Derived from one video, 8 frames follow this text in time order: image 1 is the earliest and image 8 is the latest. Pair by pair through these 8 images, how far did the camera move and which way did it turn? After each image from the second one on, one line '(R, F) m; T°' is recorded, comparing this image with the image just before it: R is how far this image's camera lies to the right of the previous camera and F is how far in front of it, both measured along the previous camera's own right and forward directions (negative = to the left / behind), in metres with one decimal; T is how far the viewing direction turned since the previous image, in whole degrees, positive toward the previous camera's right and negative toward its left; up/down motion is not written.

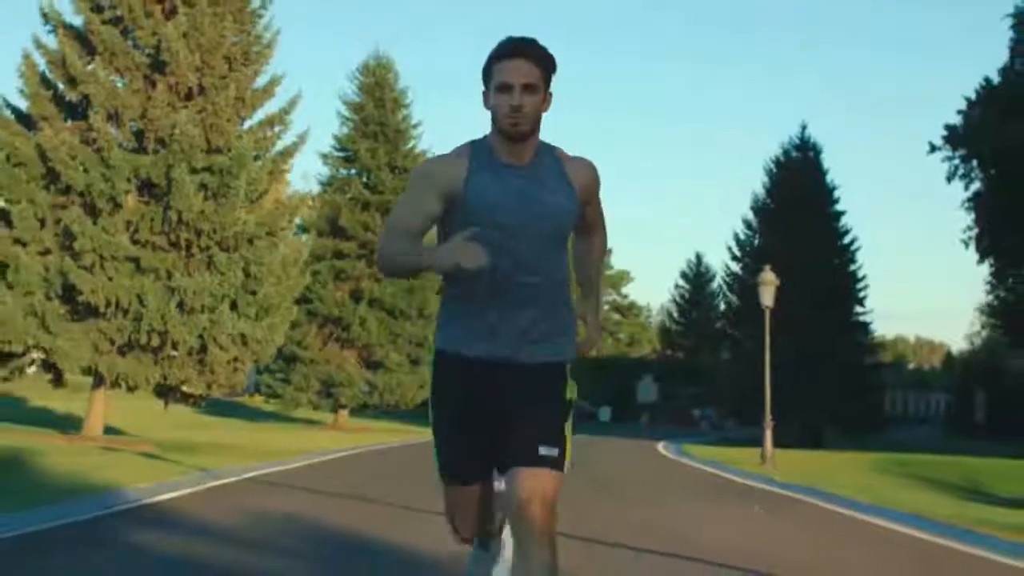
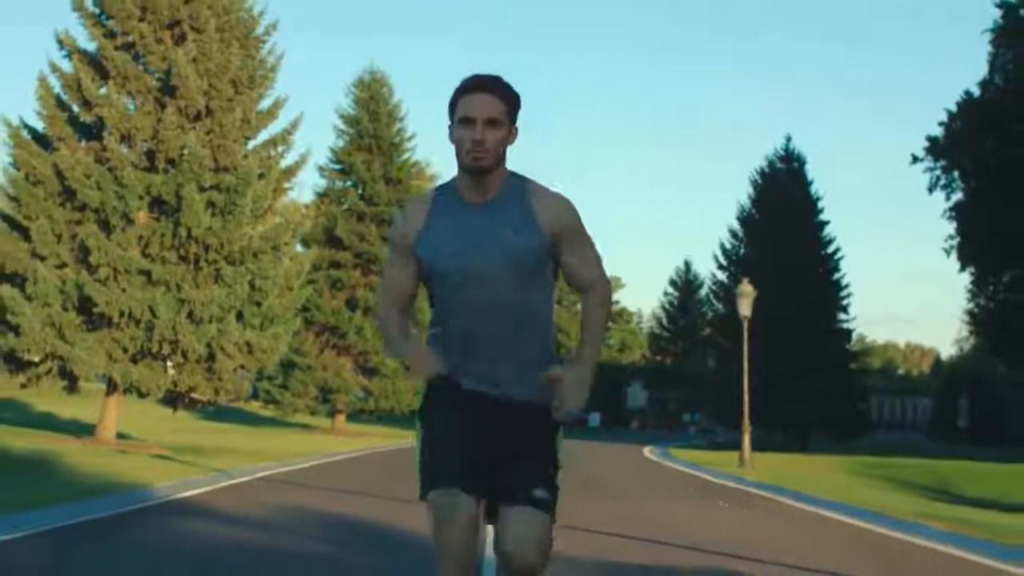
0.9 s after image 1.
(0.0, -1.6) m; 0°
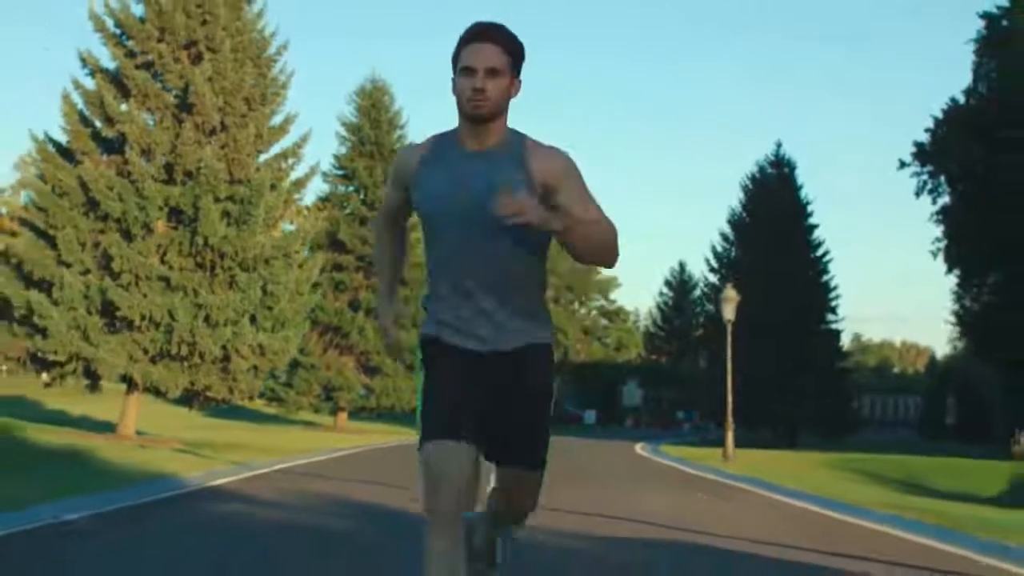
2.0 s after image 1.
(0.0, -1.9) m; 0°
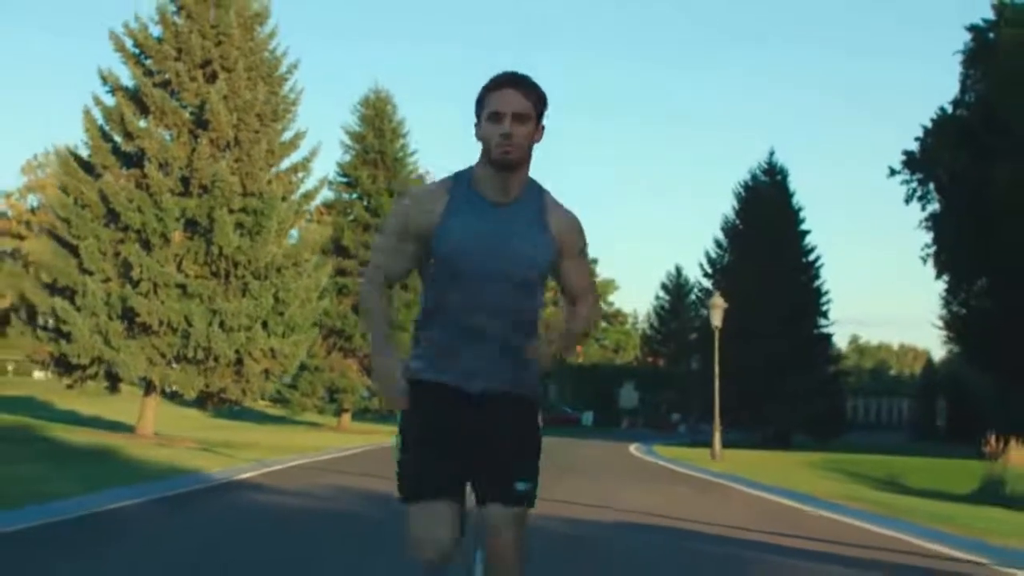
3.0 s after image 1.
(0.0, -1.7) m; 0°
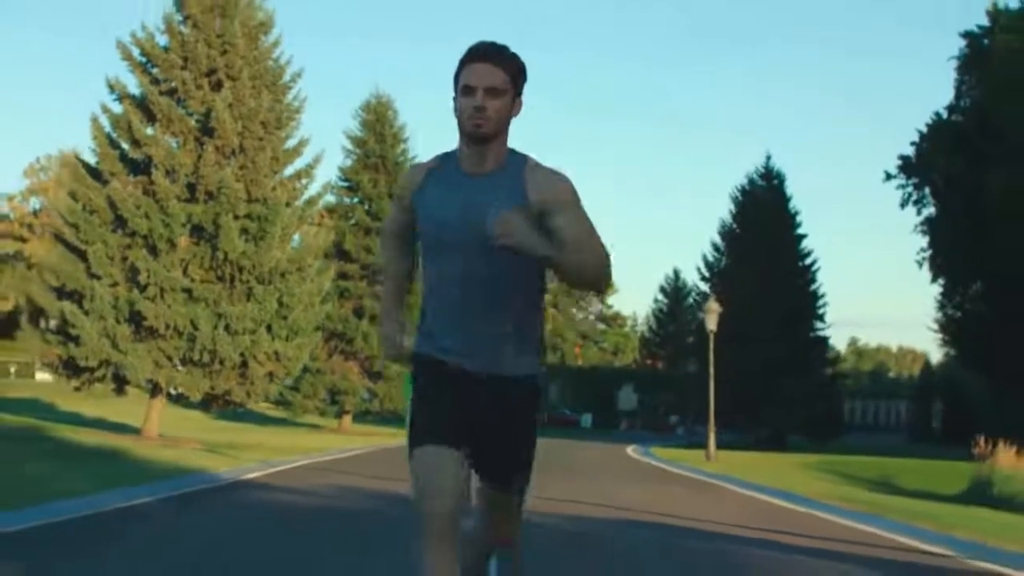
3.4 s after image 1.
(0.0, -0.7) m; 0°
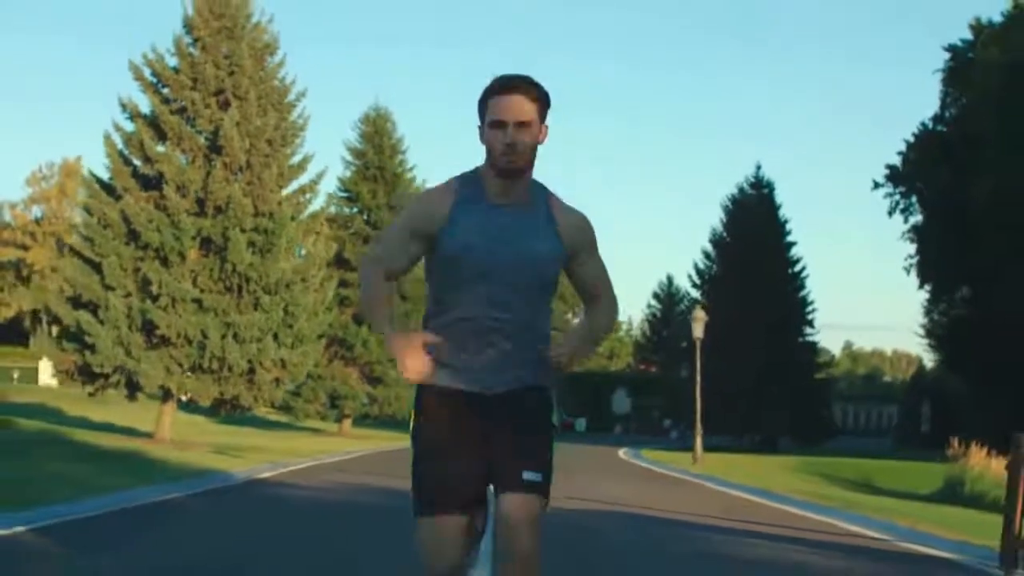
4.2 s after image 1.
(0.0, -1.6) m; 0°
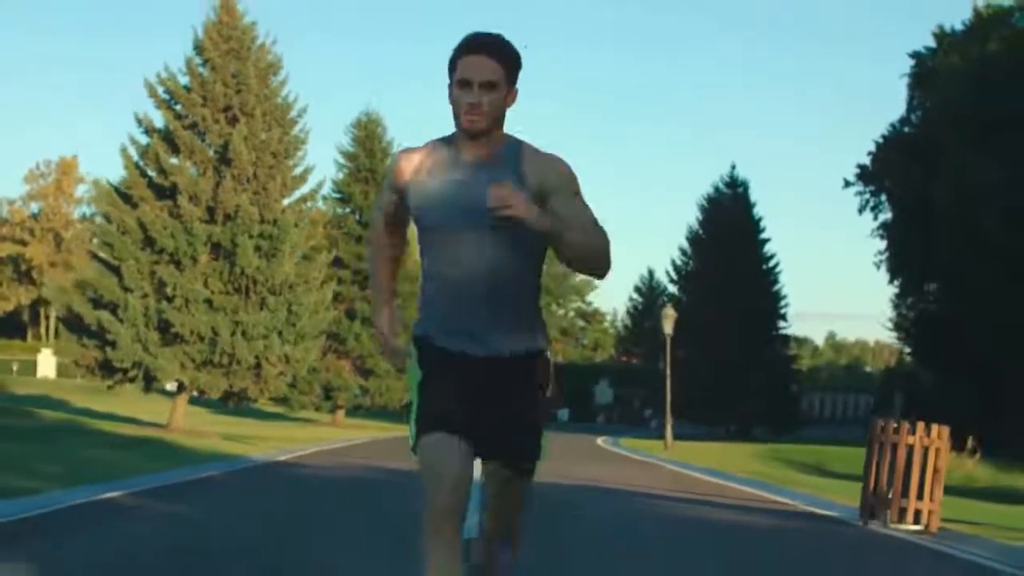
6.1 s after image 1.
(0.0, -3.2) m; +1°
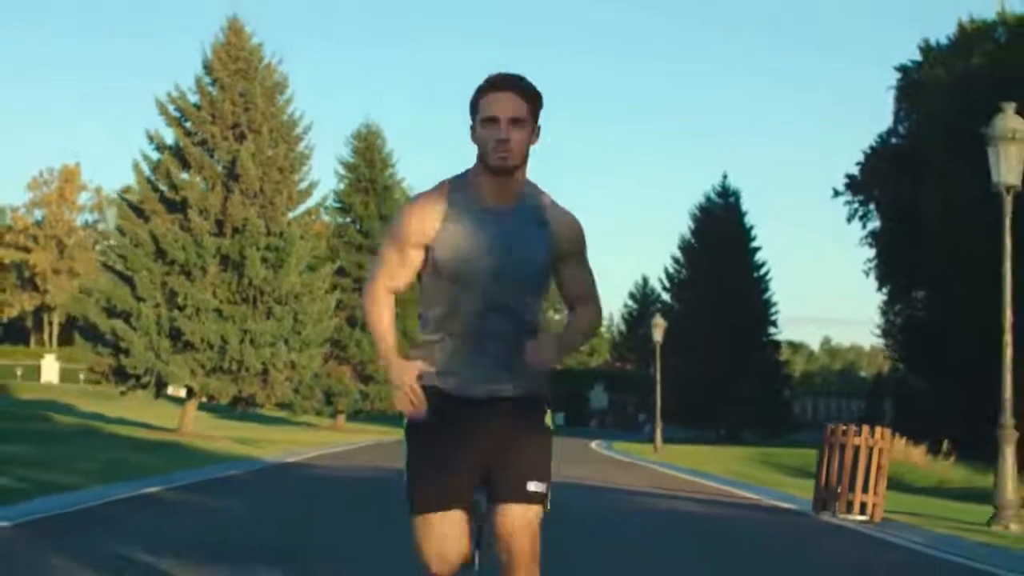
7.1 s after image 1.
(0.0, -1.8) m; 0°
